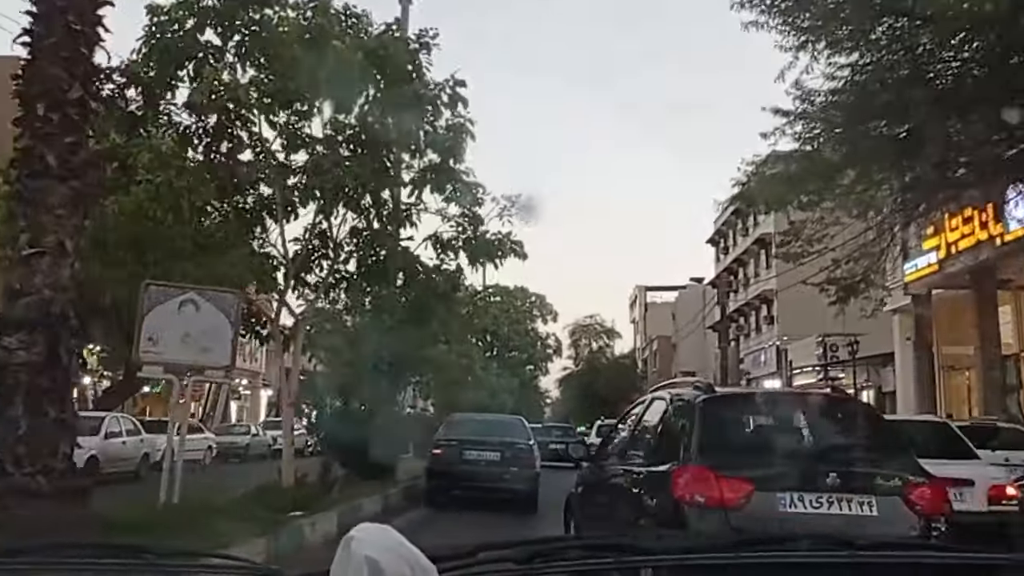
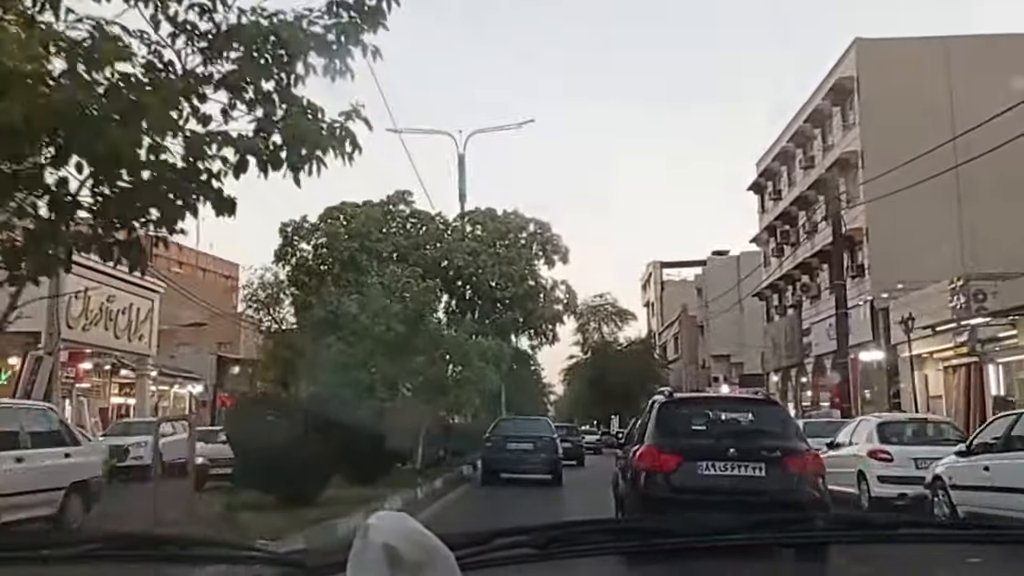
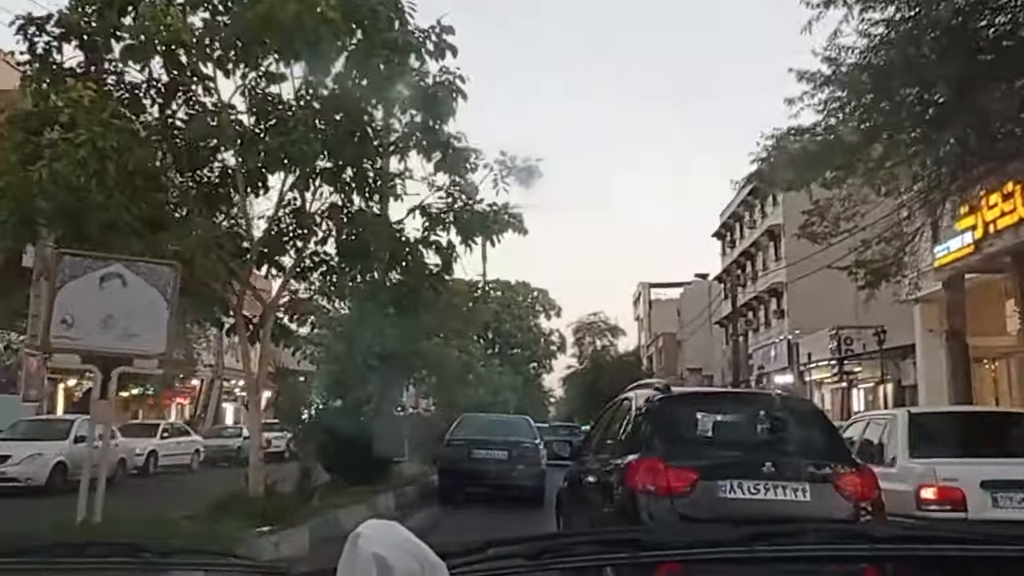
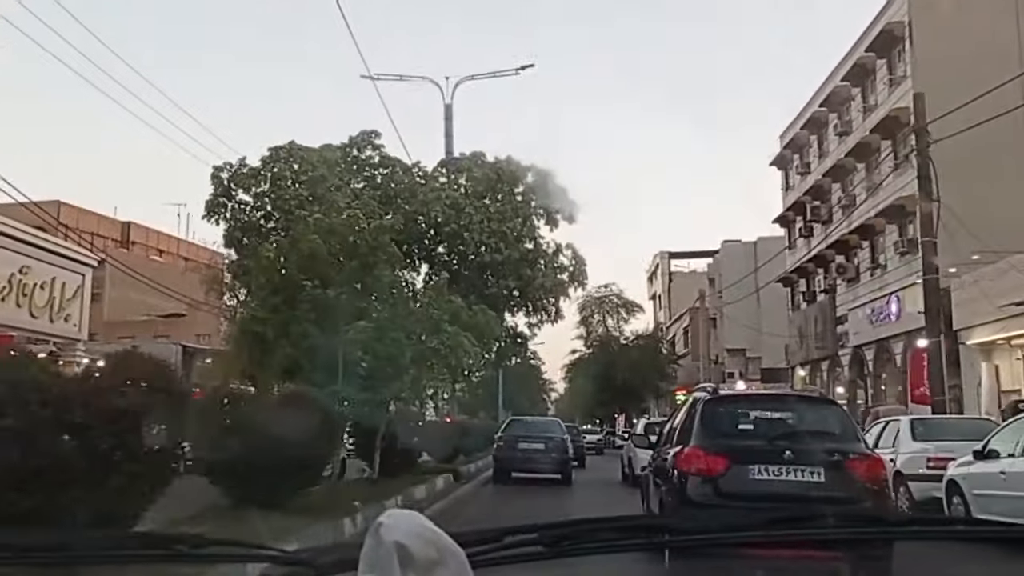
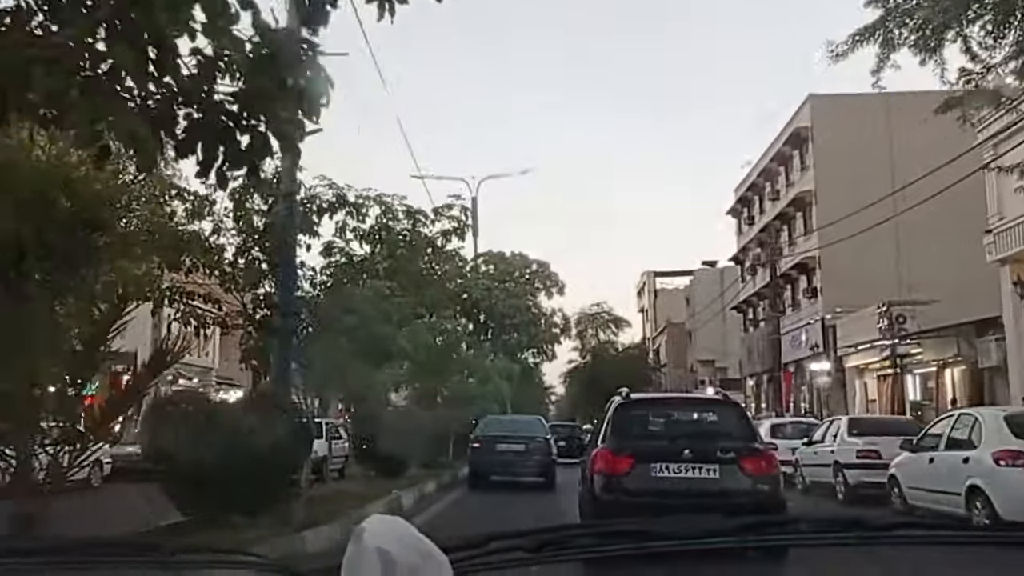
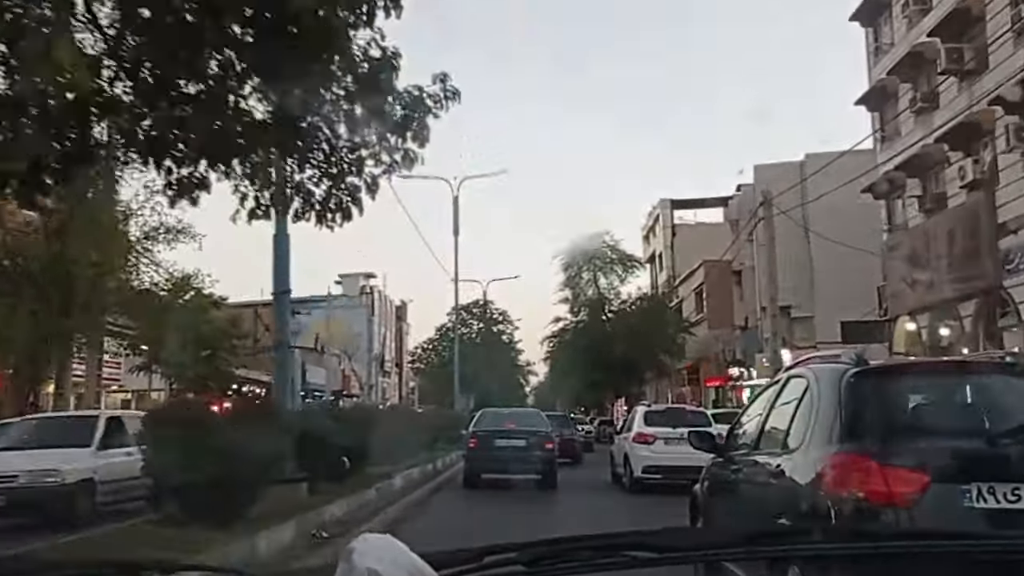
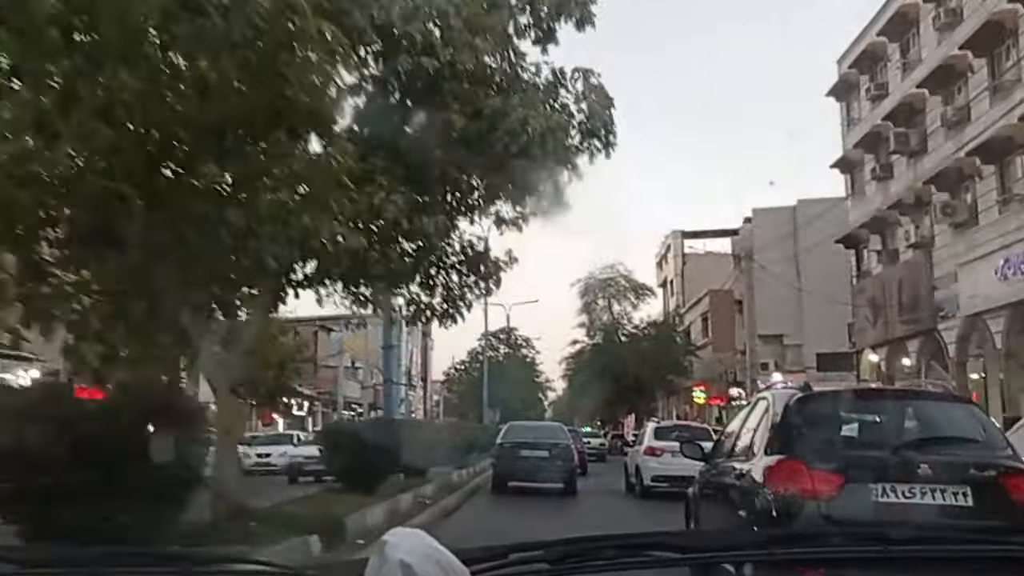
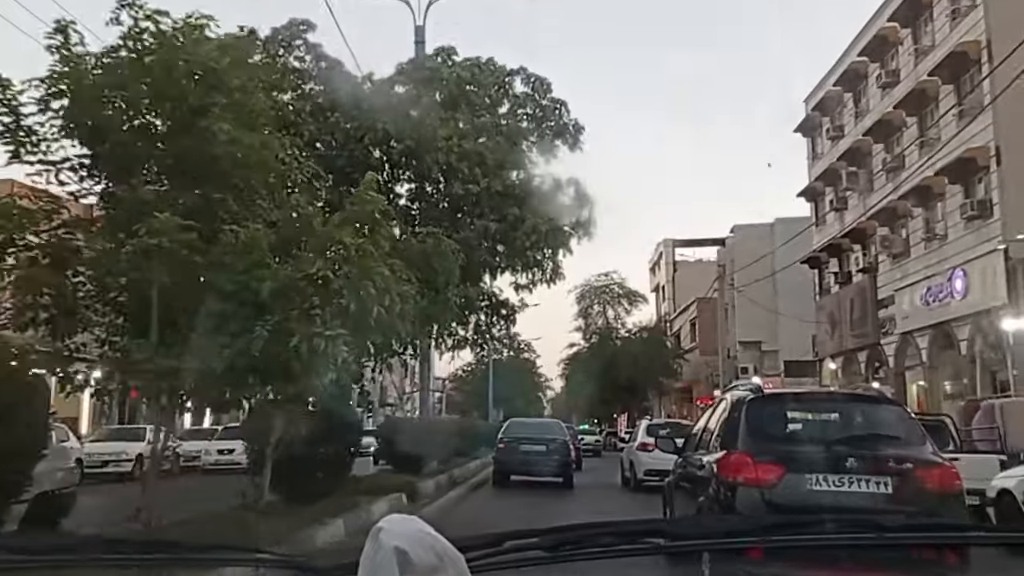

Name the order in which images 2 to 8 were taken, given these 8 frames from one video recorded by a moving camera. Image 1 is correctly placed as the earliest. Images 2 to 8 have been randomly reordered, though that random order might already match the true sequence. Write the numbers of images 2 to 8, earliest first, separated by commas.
3, 5, 2, 4, 8, 7, 6
